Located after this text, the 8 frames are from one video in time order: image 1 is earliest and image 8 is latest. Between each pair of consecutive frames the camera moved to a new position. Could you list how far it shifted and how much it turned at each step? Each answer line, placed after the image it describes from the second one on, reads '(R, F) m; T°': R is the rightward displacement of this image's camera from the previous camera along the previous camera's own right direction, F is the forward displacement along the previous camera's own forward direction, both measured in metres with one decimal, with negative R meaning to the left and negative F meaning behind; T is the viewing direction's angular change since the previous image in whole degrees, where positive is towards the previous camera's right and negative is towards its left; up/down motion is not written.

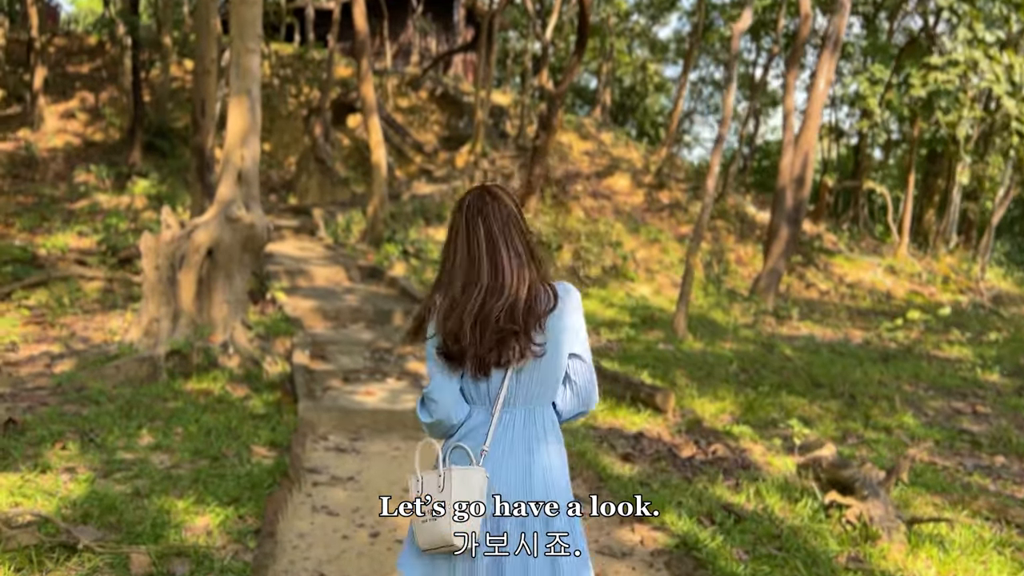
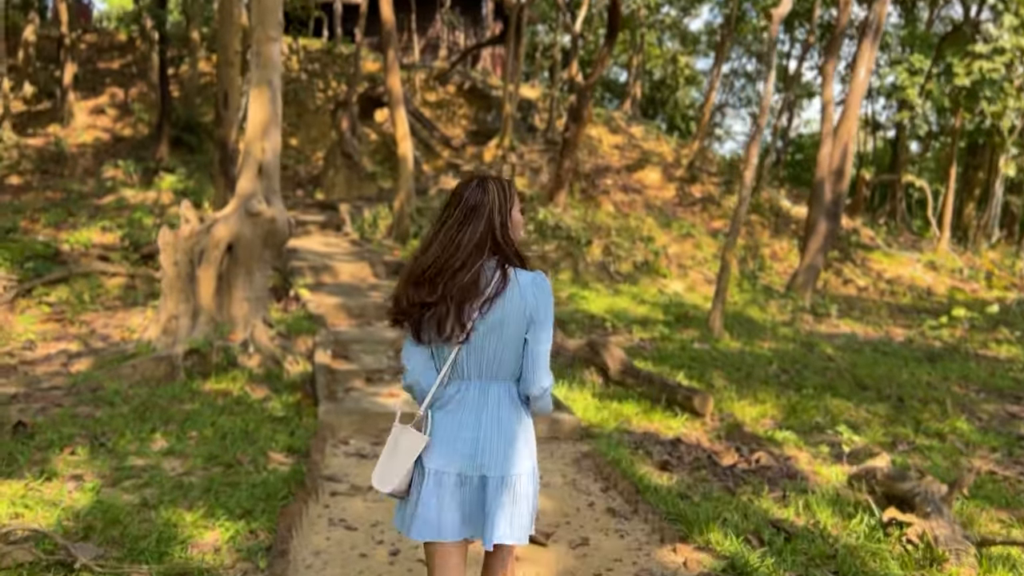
(0.0, +0.3) m; -2°
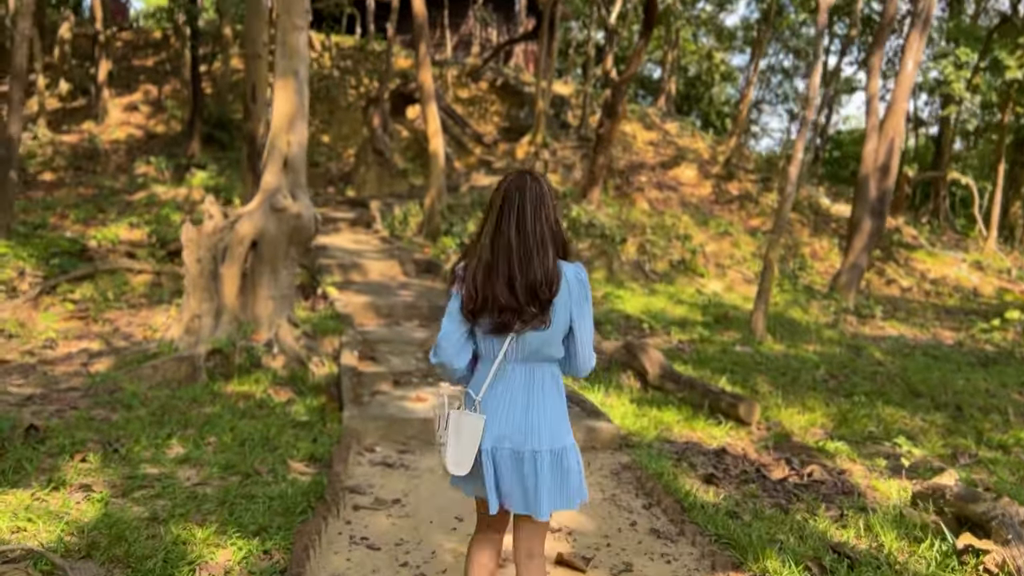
(0.0, +0.3) m; -2°
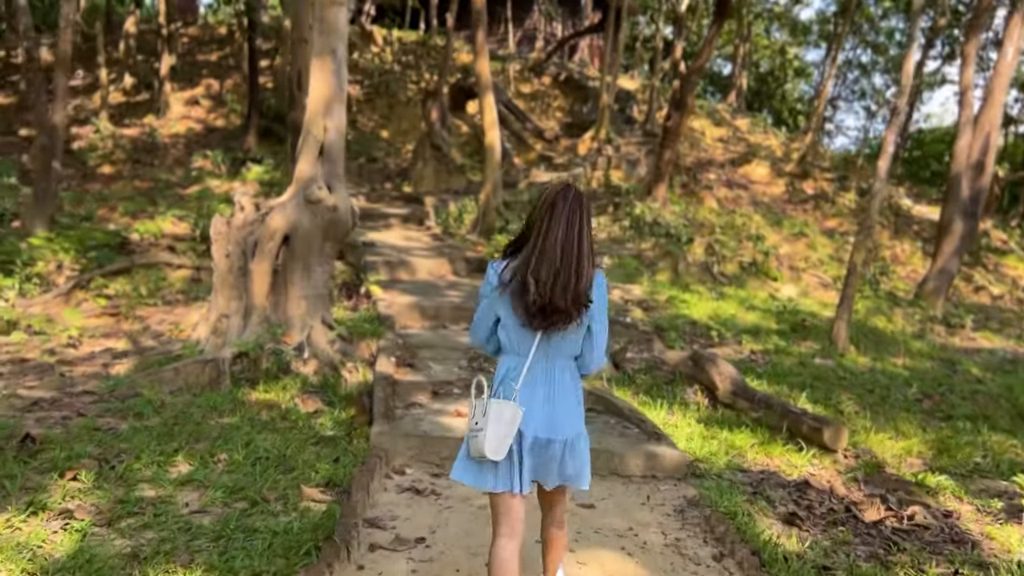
(+0.1, +0.7) m; -4°
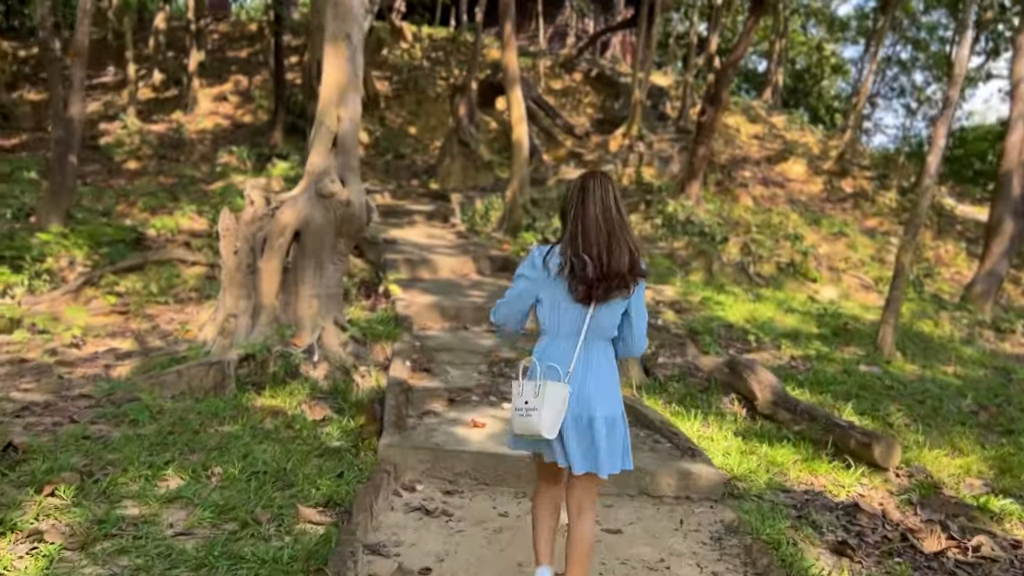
(+0.1, +0.4) m; -2°
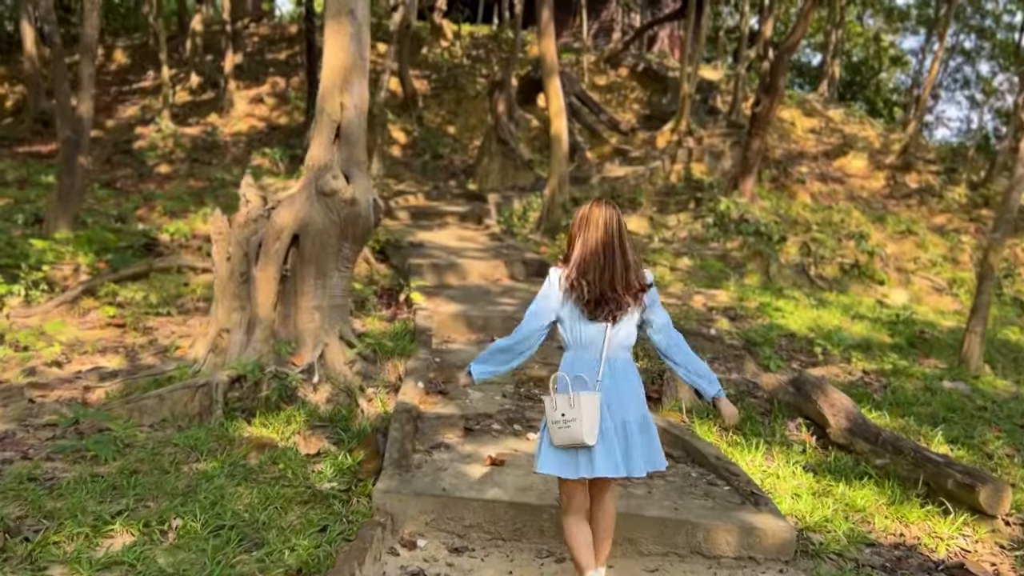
(+0.1, +0.8) m; -3°
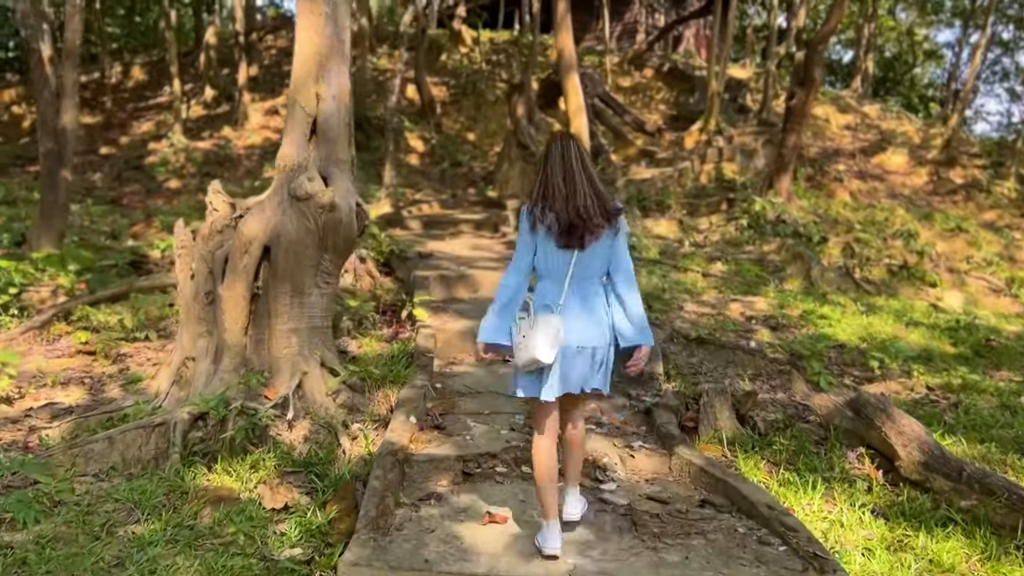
(+0.1, +0.8) m; -2°
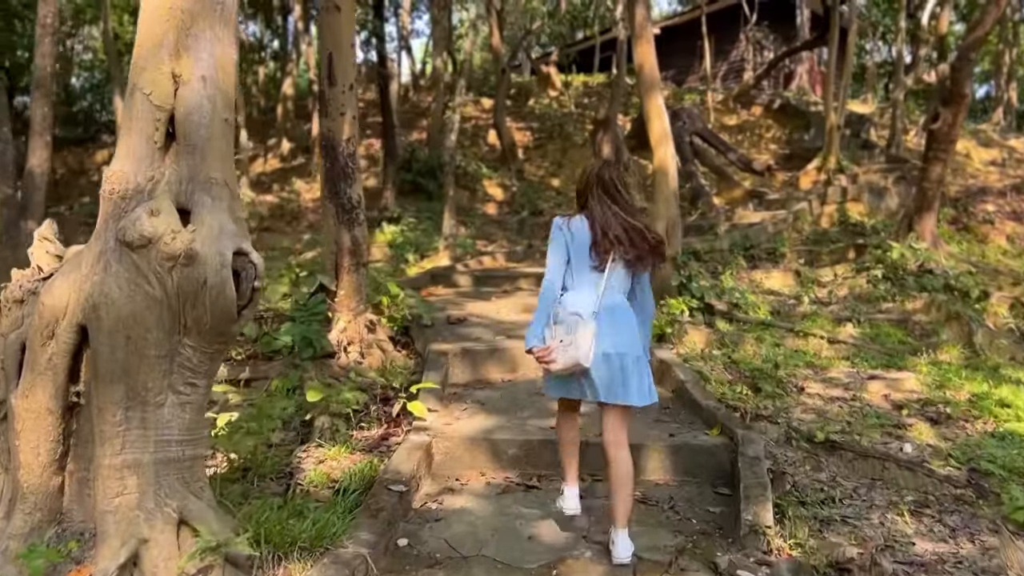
(+0.4, +2.1) m; -7°
